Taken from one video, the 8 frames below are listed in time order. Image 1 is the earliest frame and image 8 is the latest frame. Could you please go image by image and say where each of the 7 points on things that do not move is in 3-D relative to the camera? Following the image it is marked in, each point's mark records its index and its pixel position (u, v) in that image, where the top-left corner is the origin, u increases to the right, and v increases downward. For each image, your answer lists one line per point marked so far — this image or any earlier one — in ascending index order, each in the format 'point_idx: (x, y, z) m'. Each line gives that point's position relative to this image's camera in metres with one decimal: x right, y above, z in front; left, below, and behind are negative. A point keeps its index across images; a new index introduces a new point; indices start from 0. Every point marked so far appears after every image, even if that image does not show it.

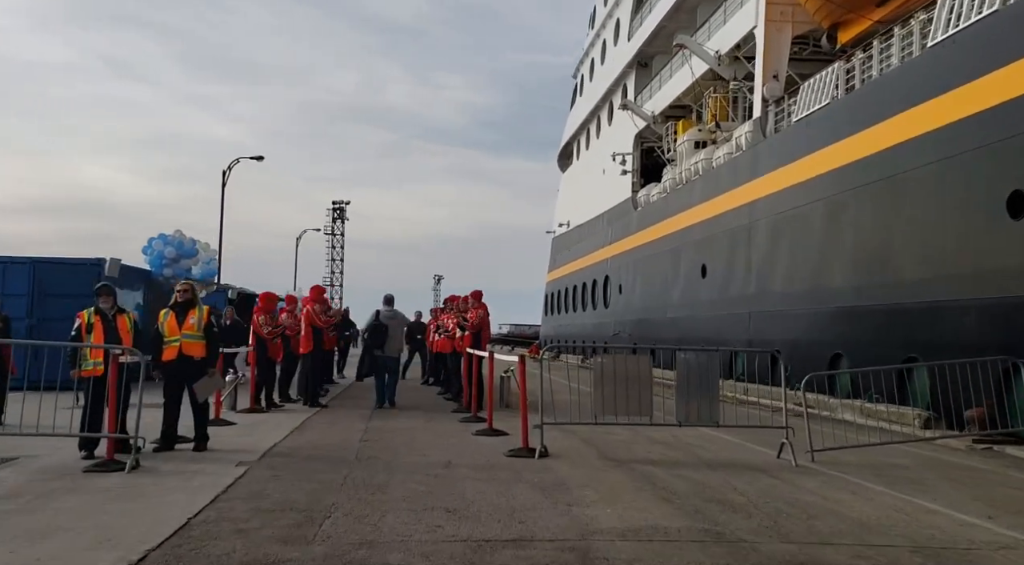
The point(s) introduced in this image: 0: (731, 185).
0: (+4.3, +1.9, +19.3) m
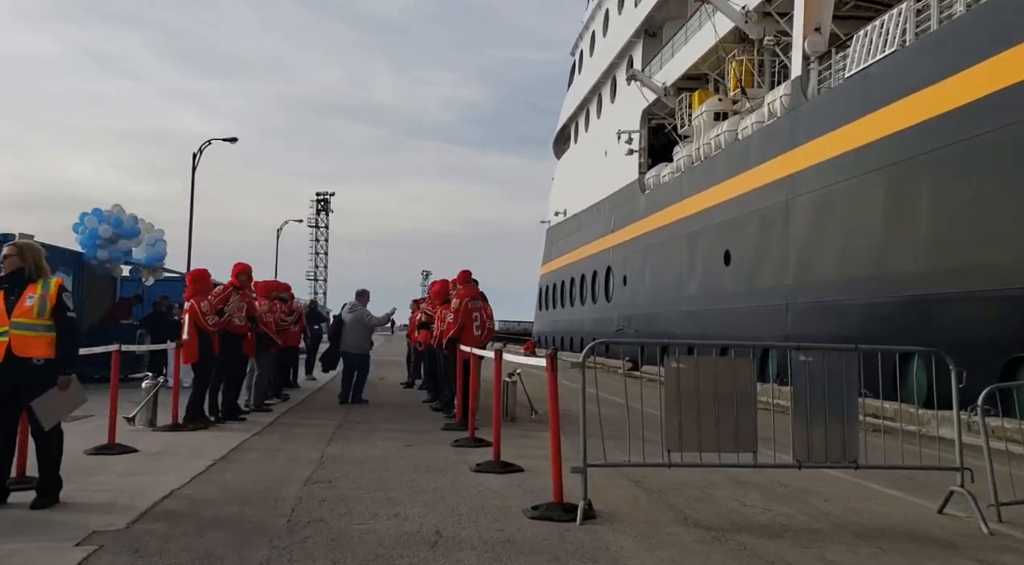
0: (+4.3, +2.1, +16.8) m
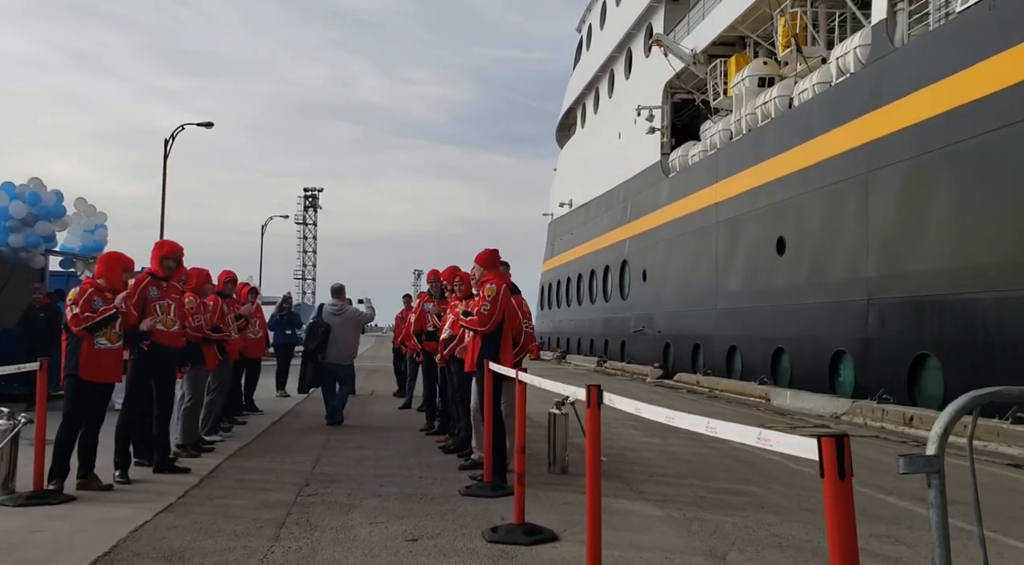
0: (+4.5, +2.3, +14.0) m
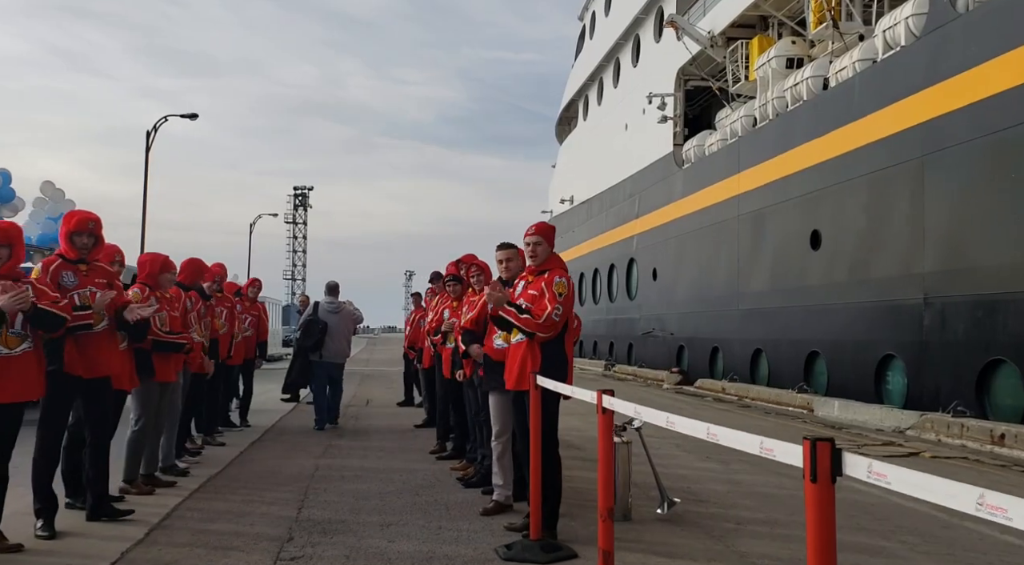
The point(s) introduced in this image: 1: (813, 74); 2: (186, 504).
0: (+4.7, +2.3, +12.6) m
1: (+4.4, +3.1, +14.6) m
2: (-1.9, -1.3, +5.9) m
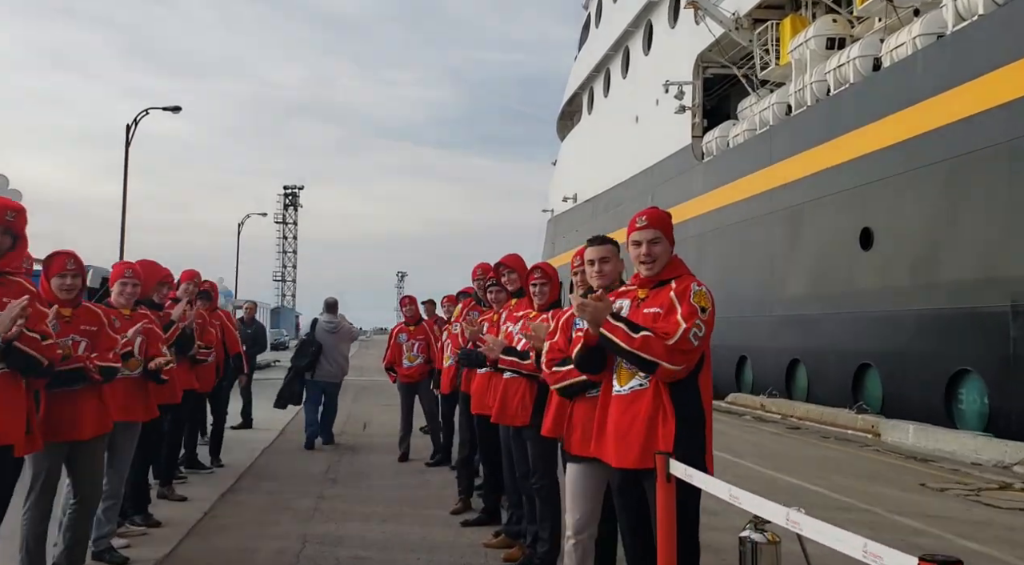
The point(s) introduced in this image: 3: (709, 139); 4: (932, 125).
0: (+4.8, +2.2, +11.1) m
1: (+4.6, +3.0, +13.1) m
2: (-1.7, -1.3, +4.3) m
3: (+3.7, +2.7, +18.6) m
4: (+4.8, +1.8, +11.3) m
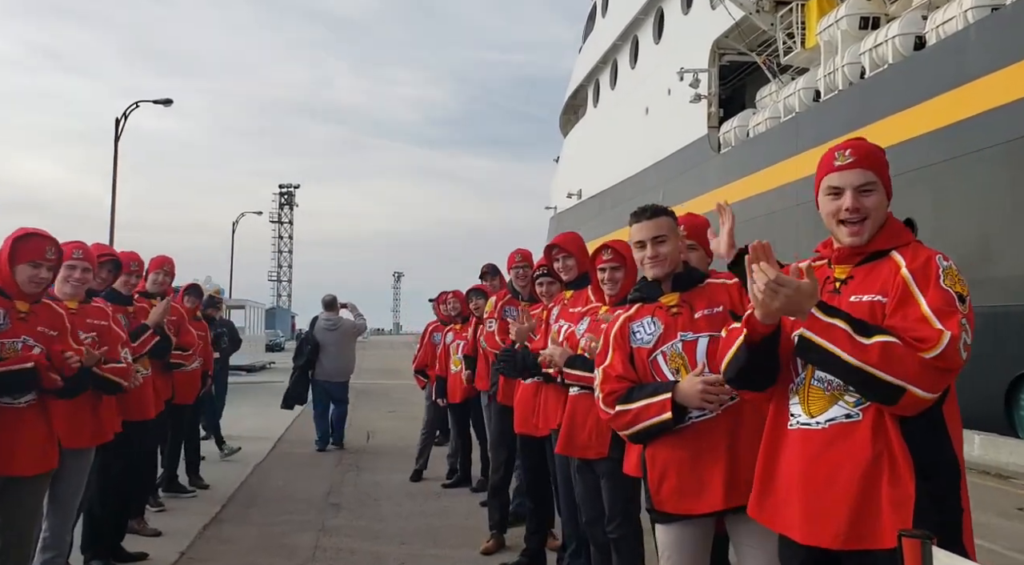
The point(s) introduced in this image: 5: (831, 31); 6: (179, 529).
0: (+5.0, +2.3, +10.1) m
1: (+4.8, +3.1, +12.1) m
2: (-1.5, -1.3, +3.4) m
3: (+3.9, +2.8, +17.7) m
4: (+5.0, +1.9, +10.3) m
5: (+4.5, +3.5, +13.9) m
6: (-1.9, -1.4, +5.6) m
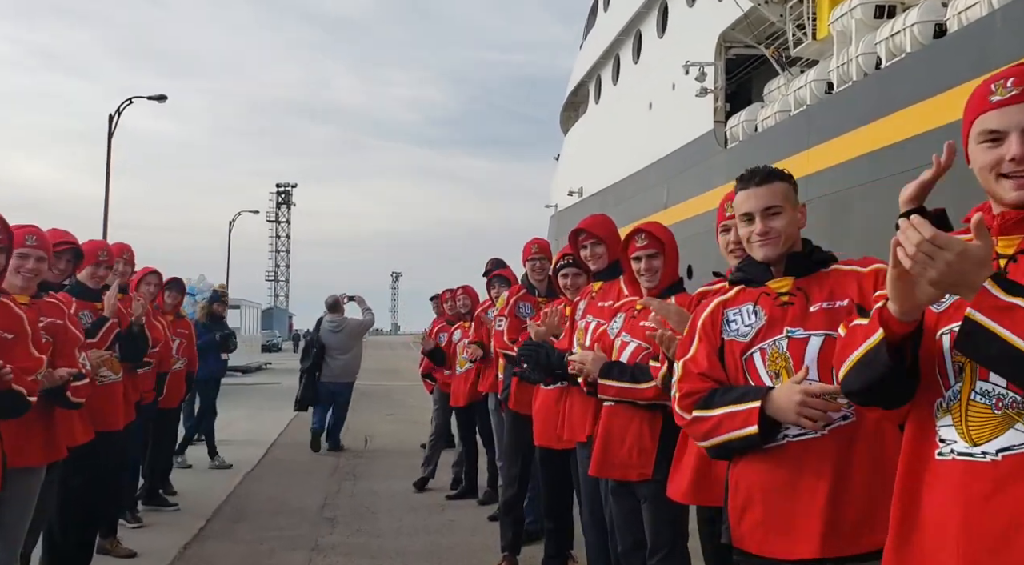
0: (+5.1, +2.3, +9.7) m
1: (+4.8, +3.1, +11.7) m
2: (-1.4, -1.3, +2.9) m
3: (+3.9, +2.8, +17.2) m
4: (+5.0, +1.9, +9.9) m
5: (+4.5, +3.6, +13.5) m
6: (-1.8, -1.3, +5.2) m
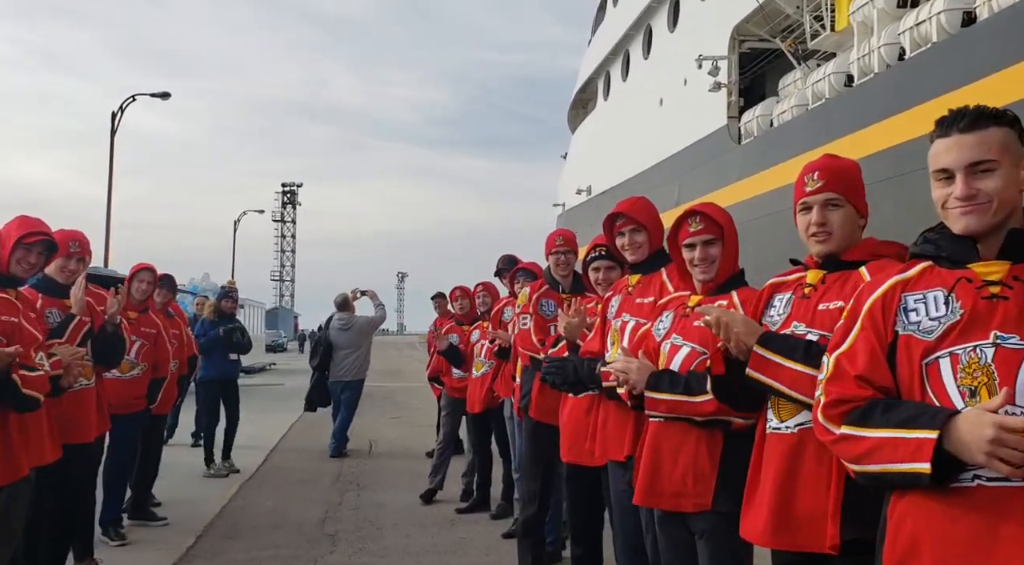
0: (+5.2, +2.3, +9.2) m
1: (+4.9, +3.1, +11.2) m
2: (-1.3, -1.2, +2.5) m
3: (+4.1, +2.8, +16.8) m
4: (+5.1, +1.9, +9.4) m
5: (+4.7, +3.6, +13.0) m
6: (-1.7, -1.3, +4.7) m
